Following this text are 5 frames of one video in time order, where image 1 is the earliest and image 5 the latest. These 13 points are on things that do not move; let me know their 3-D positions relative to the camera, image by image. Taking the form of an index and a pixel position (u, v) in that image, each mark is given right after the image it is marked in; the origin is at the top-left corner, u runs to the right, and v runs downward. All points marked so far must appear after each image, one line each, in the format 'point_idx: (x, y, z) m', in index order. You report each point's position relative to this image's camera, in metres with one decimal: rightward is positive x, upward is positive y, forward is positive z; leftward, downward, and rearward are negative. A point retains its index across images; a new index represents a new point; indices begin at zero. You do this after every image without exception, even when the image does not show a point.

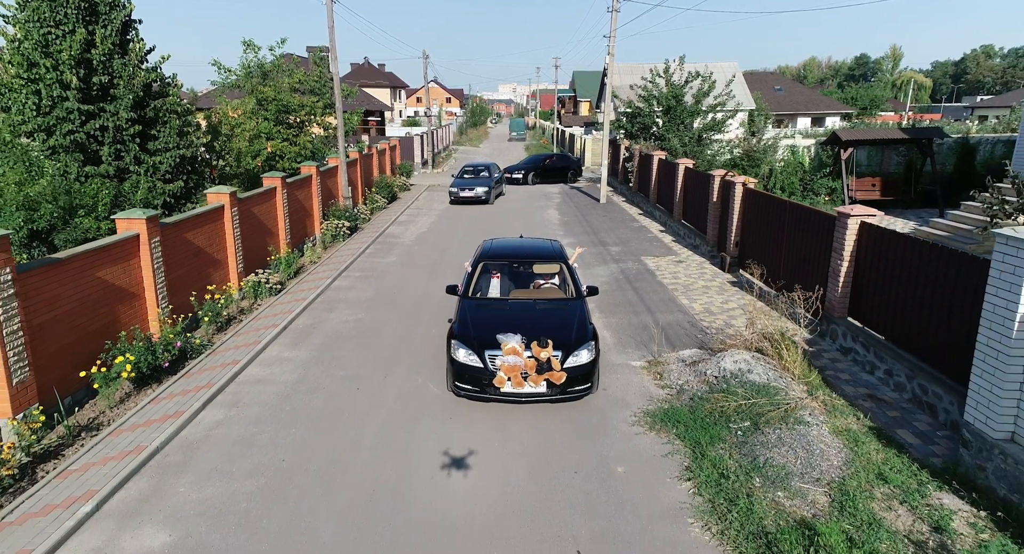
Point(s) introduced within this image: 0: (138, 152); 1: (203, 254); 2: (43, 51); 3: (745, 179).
0: (-7.7, +2.6, +12.9) m
1: (-4.9, +0.4, +9.8) m
2: (-8.9, +4.3, +11.8) m
3: (+4.4, +1.9, +11.9) m
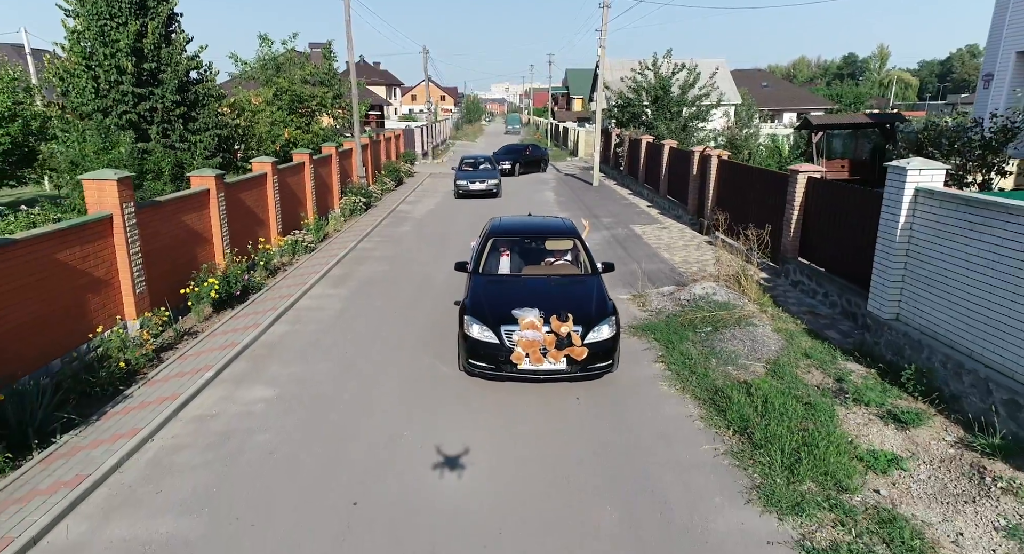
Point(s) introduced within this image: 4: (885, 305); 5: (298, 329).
0: (-7.6, +3.4, +14.5) m
1: (-4.8, +1.2, +11.5) m
2: (-8.8, +5.1, +13.4) m
3: (+4.5, +2.7, +13.6) m
4: (+4.0, -0.2, +6.7) m
5: (-2.9, -0.7, +8.4) m
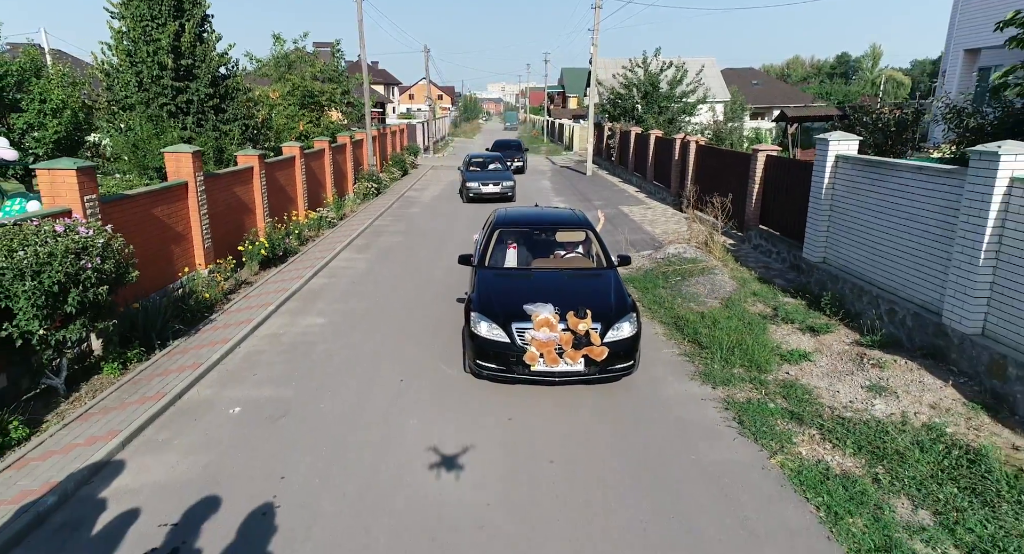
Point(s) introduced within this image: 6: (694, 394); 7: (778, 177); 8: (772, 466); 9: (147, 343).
0: (-7.7, +4.0, +16.1) m
1: (-4.8, +1.8, +13.0) m
2: (-8.8, +5.7, +15.0) m
3: (+4.5, +3.3, +15.2) m
4: (+4.0, +0.4, +8.3) m
5: (-2.9, -0.1, +10.0) m
6: (+1.7, -1.1, +5.9) m
7: (+4.5, +1.7, +10.6) m
8: (+1.9, -1.4, +4.7) m
9: (-3.8, -0.7, +6.5) m
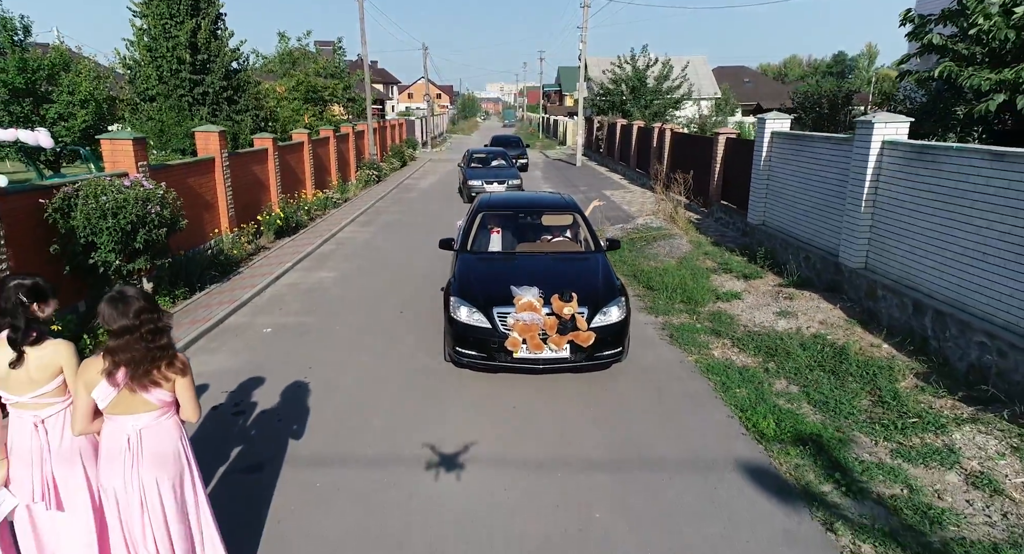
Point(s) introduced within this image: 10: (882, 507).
0: (-7.9, +4.6, +17.4) m
1: (-5.0, +2.4, +14.4) m
2: (-9.1, +6.3, +16.3) m
3: (+4.2, +3.9, +16.6) m
4: (+3.8, +1.0, +9.7) m
5: (-3.1, +0.5, +11.4) m
6: (+1.5, -0.5, +7.2) m
7: (+4.3, +2.3, +12.0) m
8: (+1.7, -0.8, +6.0) m
9: (-4.1, -0.1, +7.9) m
10: (+2.2, -1.4, +3.7) m
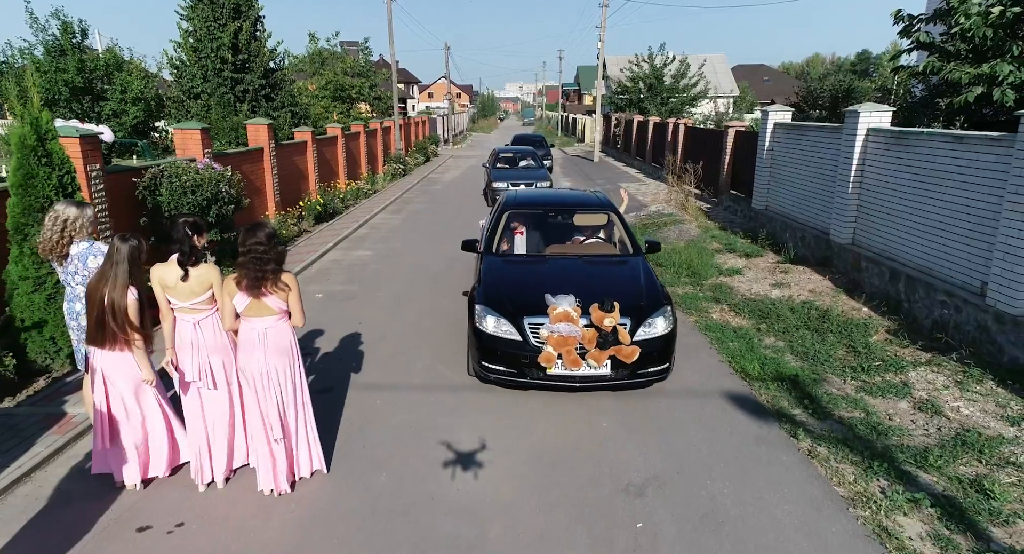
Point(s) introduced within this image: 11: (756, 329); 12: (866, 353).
0: (-7.3, +5.0, +18.5) m
1: (-4.5, +2.8, +15.4) m
2: (-8.5, +6.7, +17.4) m
3: (+4.8, +4.3, +17.3) m
4: (+4.1, +1.3, +10.4) m
5: (-2.7, +0.9, +12.3) m
6: (+1.8, -0.2, +8.1) m
7: (+4.7, +2.6, +12.7) m
8: (+1.9, -0.5, +6.8) m
9: (-3.8, +0.2, +8.8) m
10: (+2.4, -1.1, +4.5) m
11: (+2.5, -0.5, +6.5) m
12: (+3.1, -0.7, +5.5) m
